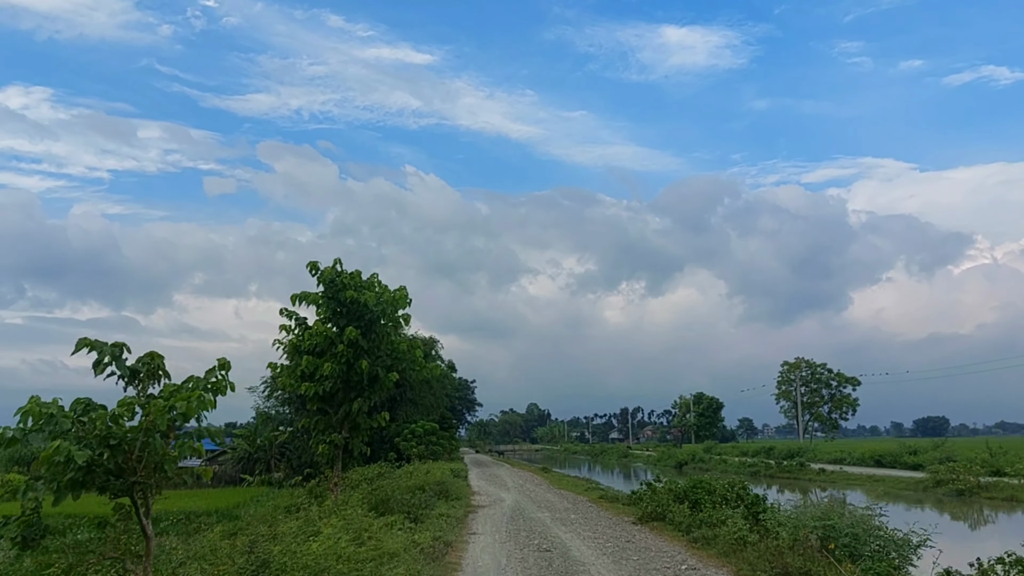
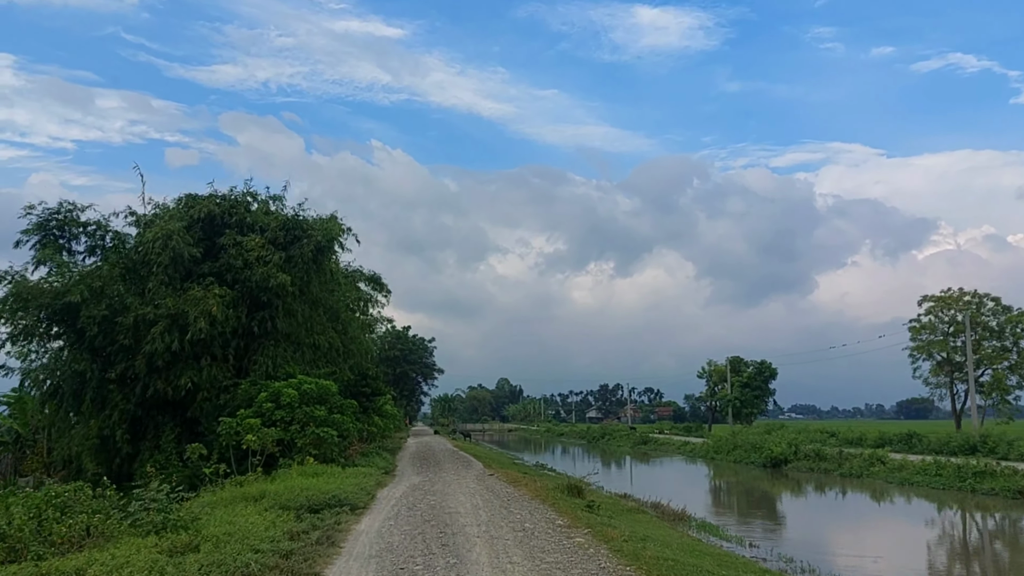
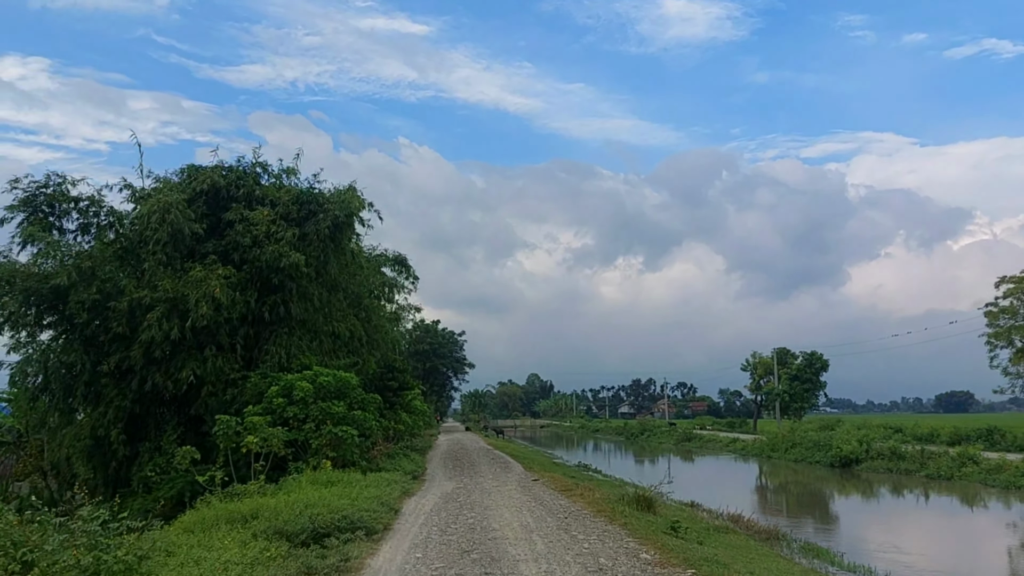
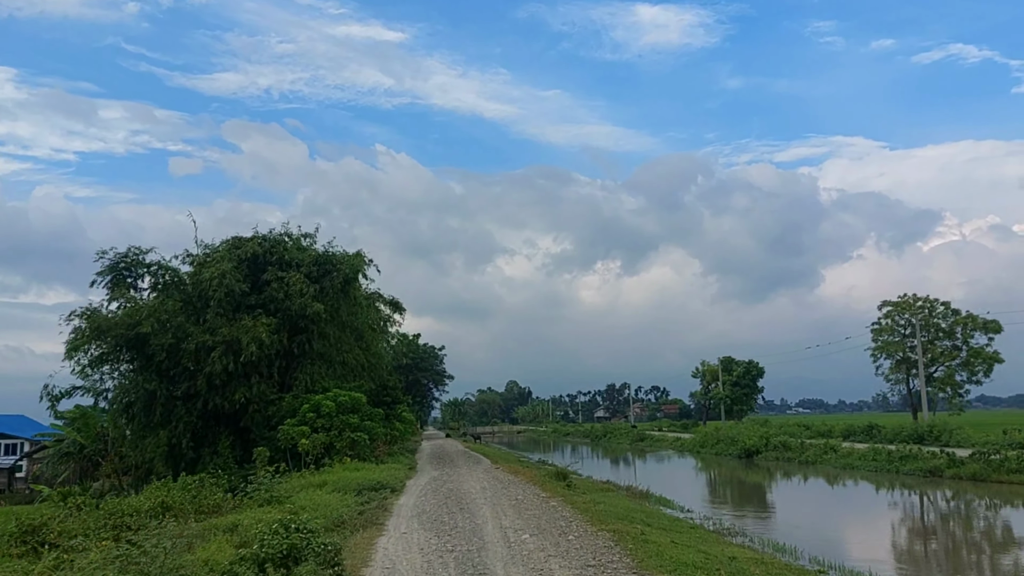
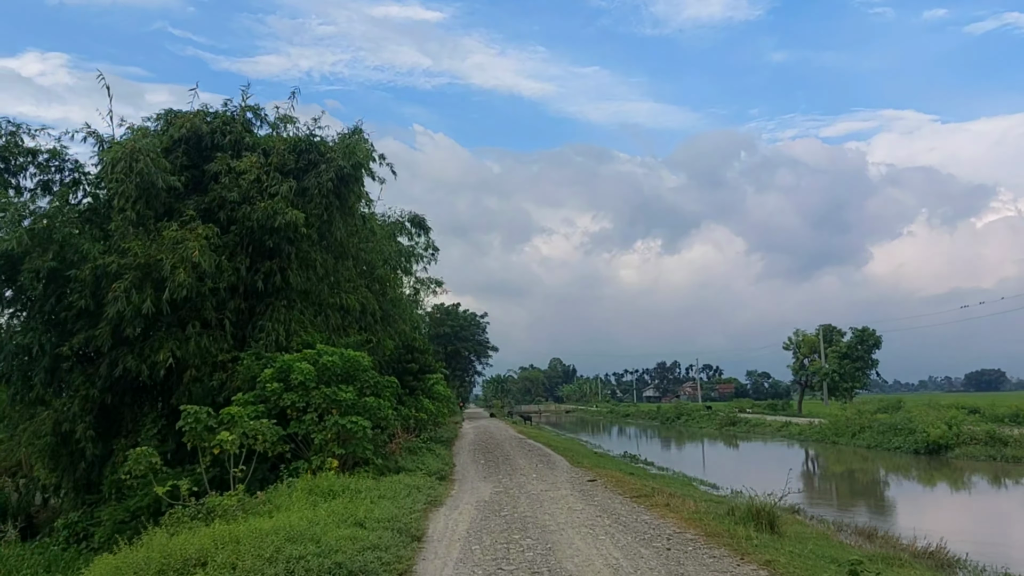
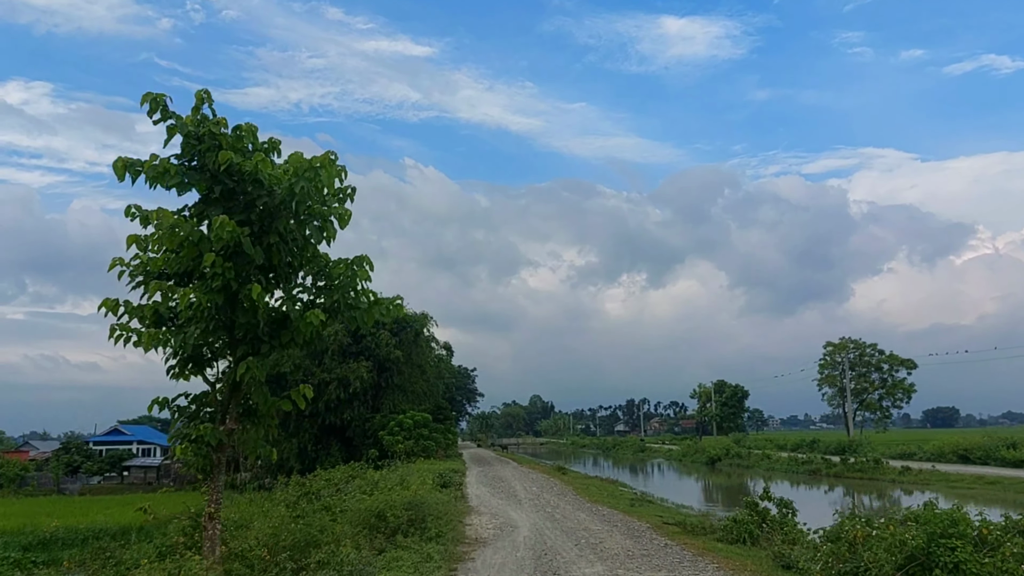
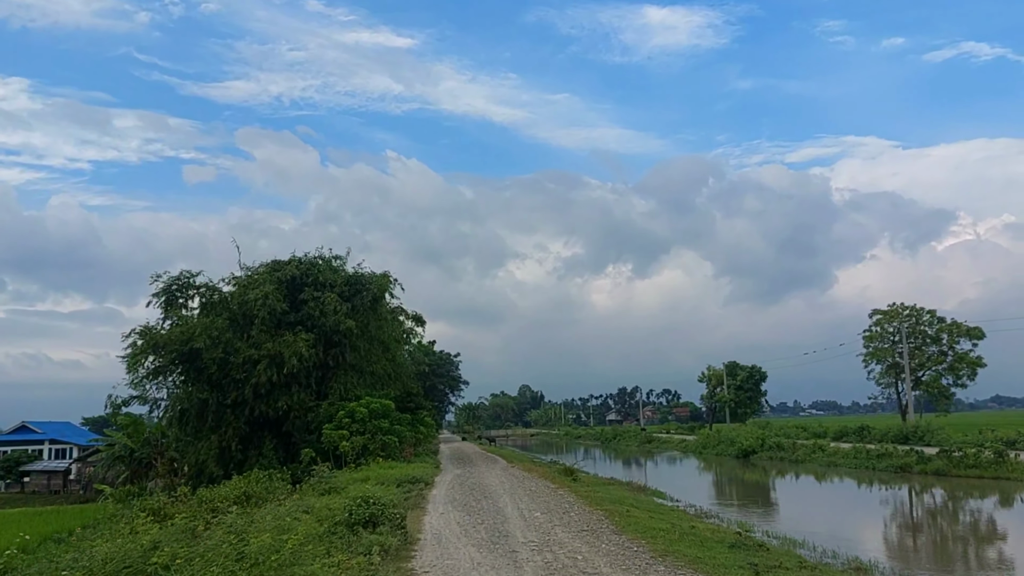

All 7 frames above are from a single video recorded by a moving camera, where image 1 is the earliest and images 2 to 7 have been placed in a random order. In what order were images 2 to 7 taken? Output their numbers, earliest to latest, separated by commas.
6, 7, 4, 2, 3, 5
